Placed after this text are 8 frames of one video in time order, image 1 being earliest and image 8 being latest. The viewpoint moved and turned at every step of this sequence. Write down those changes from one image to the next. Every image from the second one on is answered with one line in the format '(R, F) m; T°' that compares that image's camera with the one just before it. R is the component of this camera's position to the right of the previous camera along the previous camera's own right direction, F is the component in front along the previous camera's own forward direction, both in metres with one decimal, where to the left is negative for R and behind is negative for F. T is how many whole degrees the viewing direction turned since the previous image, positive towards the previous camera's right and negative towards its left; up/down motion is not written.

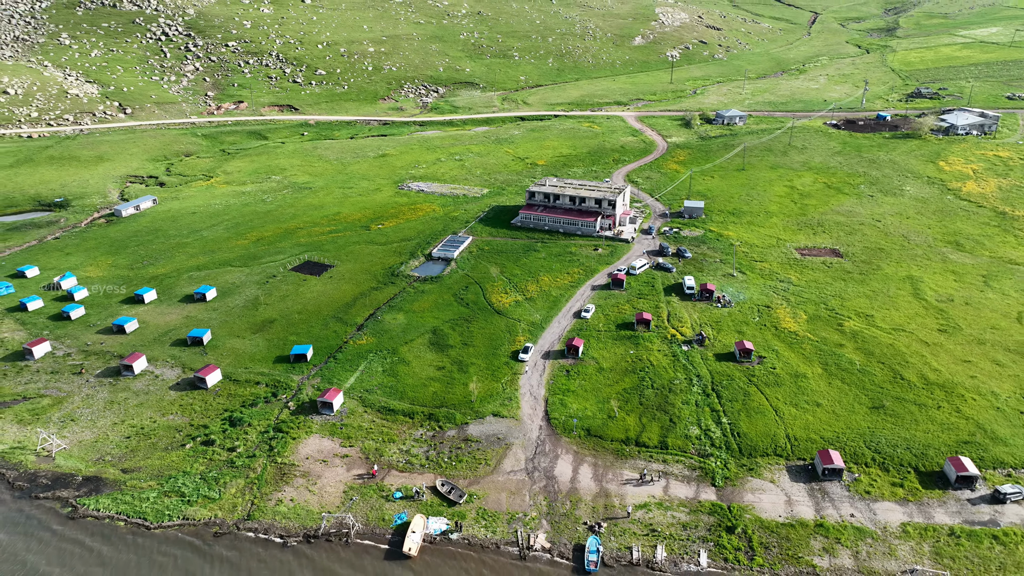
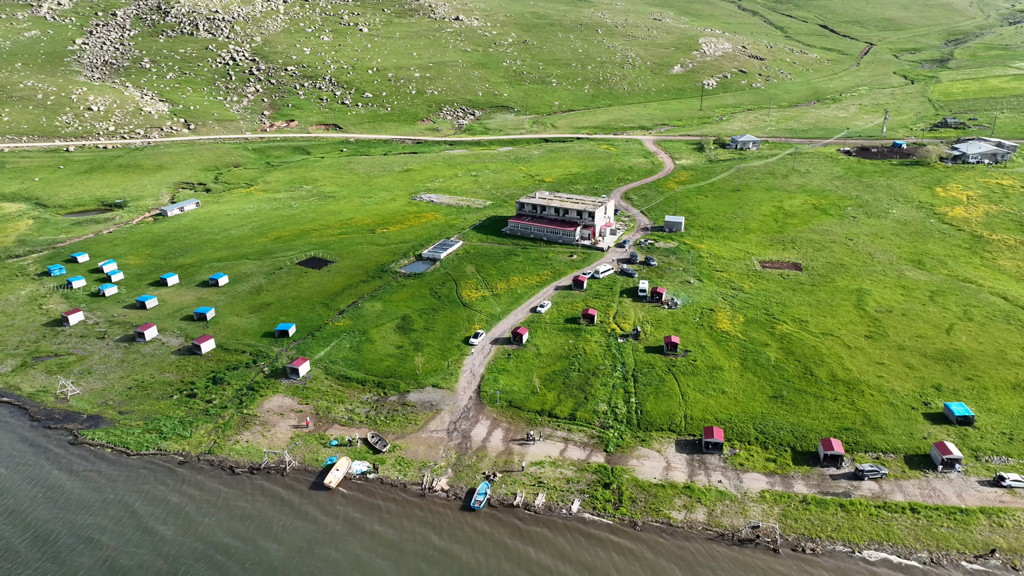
(+9.4, -6.2) m; -6°
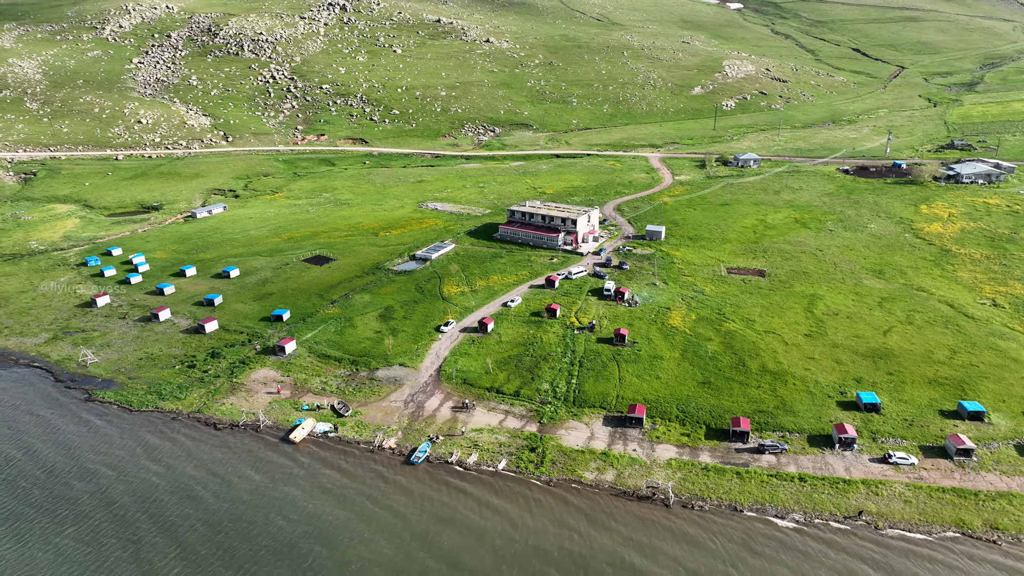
(+7.0, -6.0) m; -4°
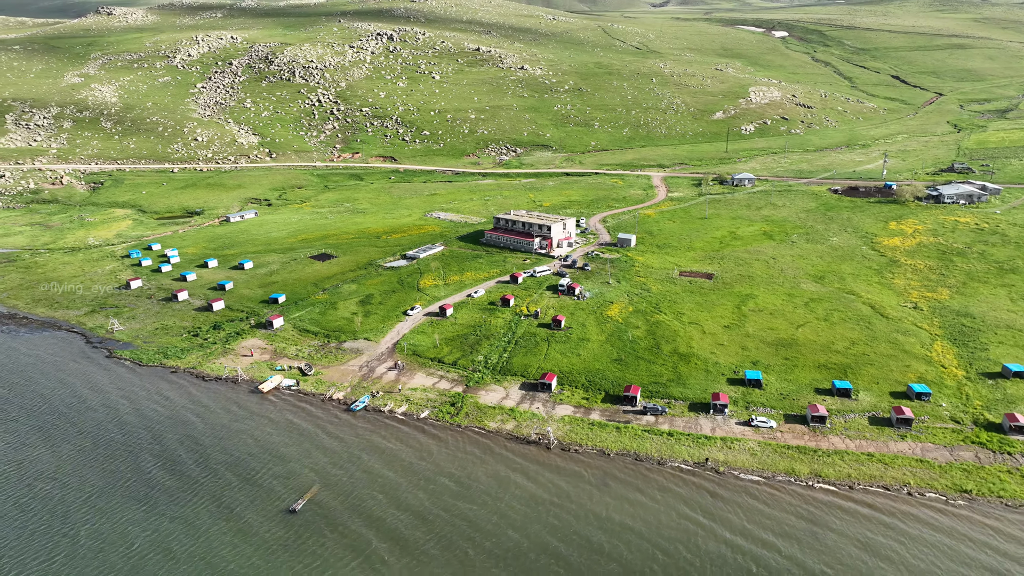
(+10.8, -9.1) m; -5°
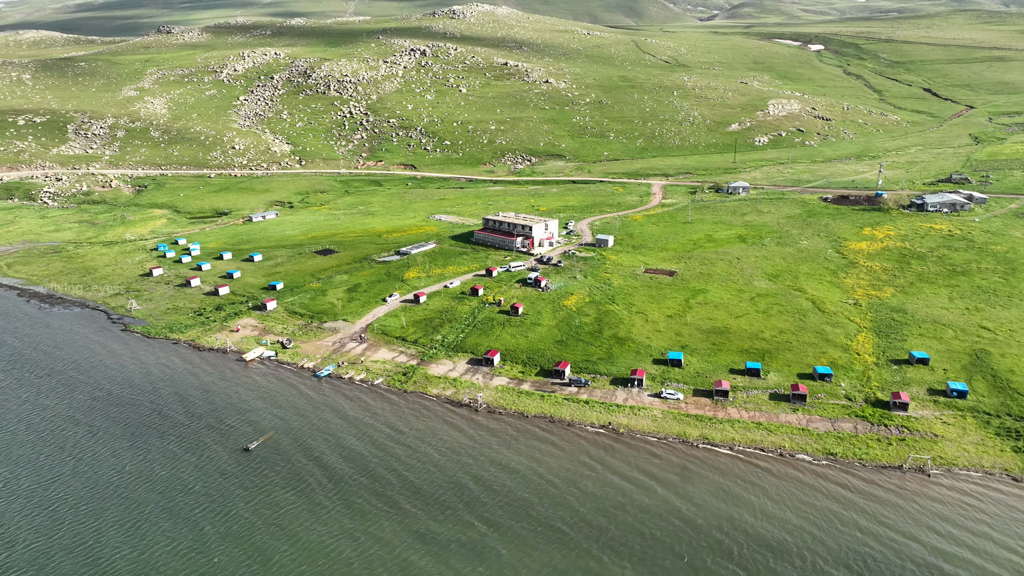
(+9.5, -7.4) m; -4°
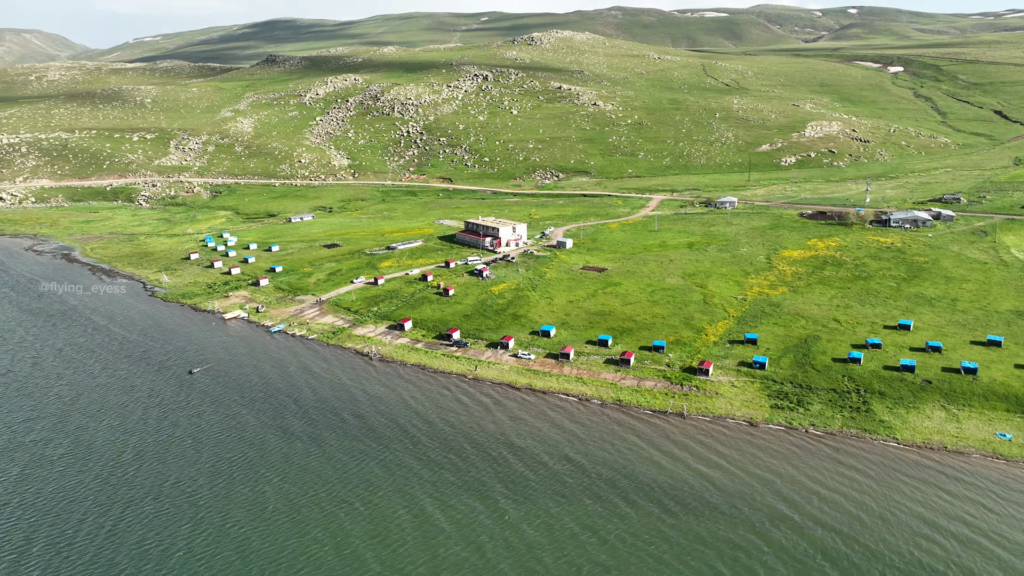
(+22.9, -13.8) m; -9°
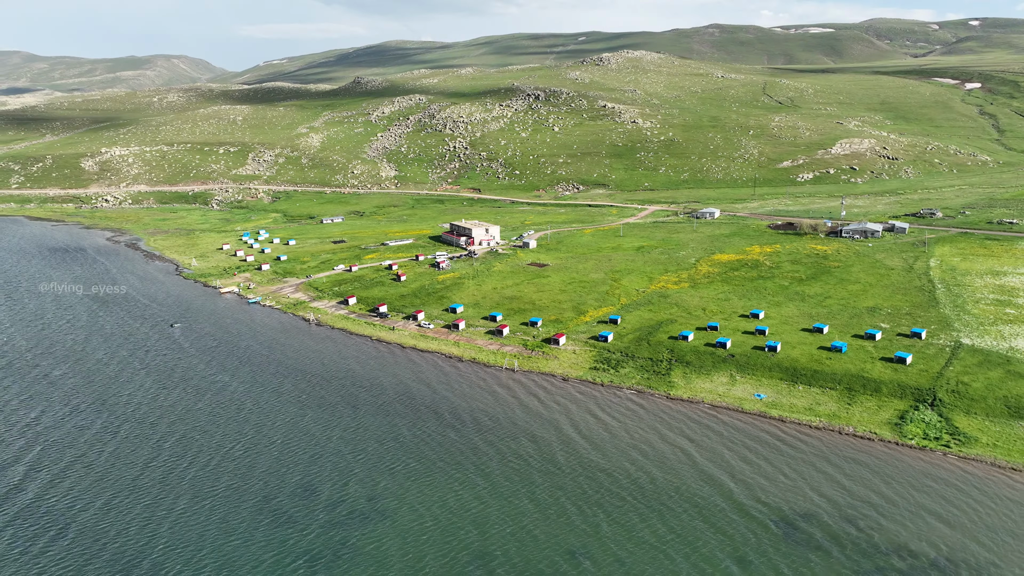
(+25.4, -14.5) m; -9°
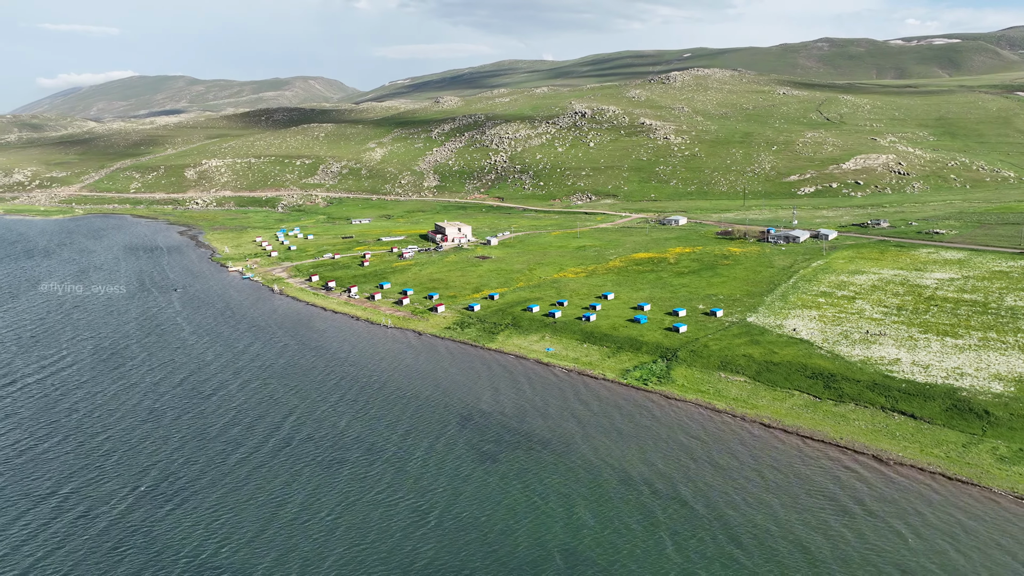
(+33.3, -19.2) m; -10°
